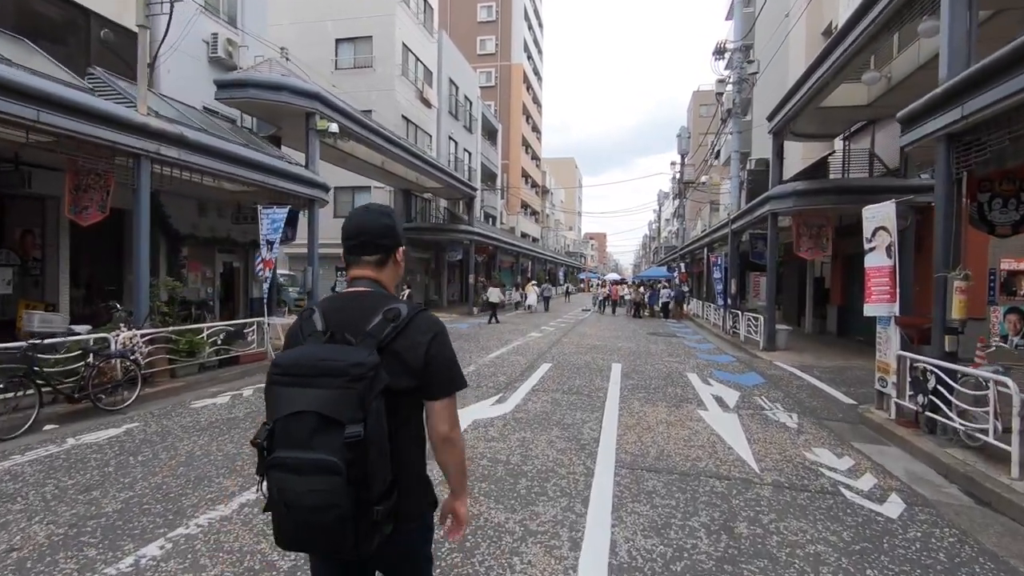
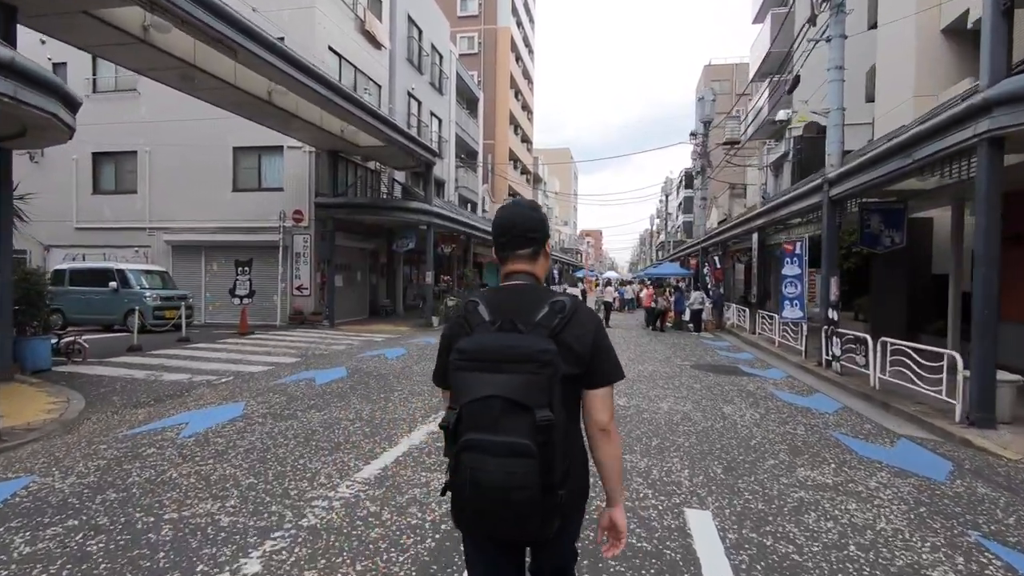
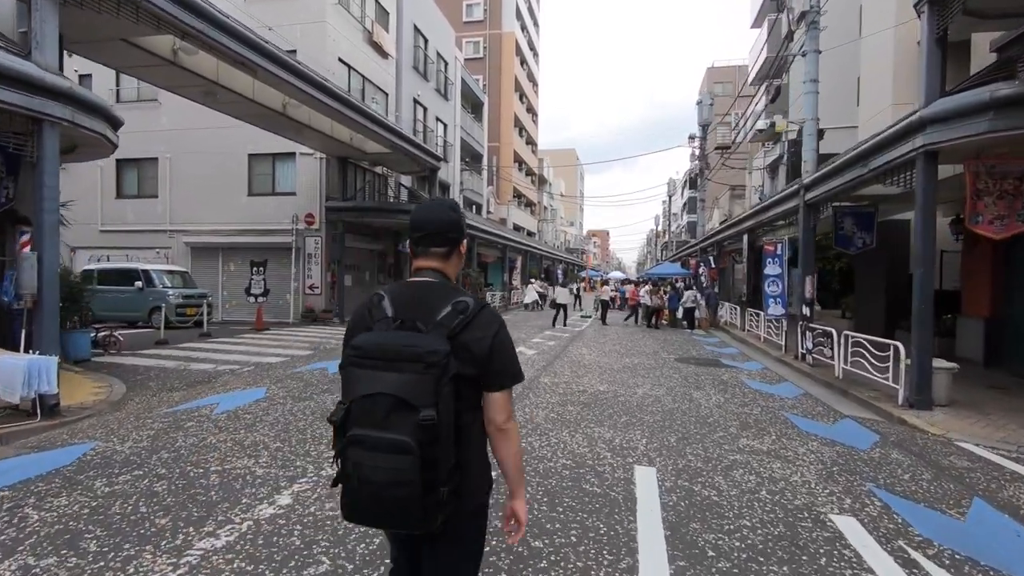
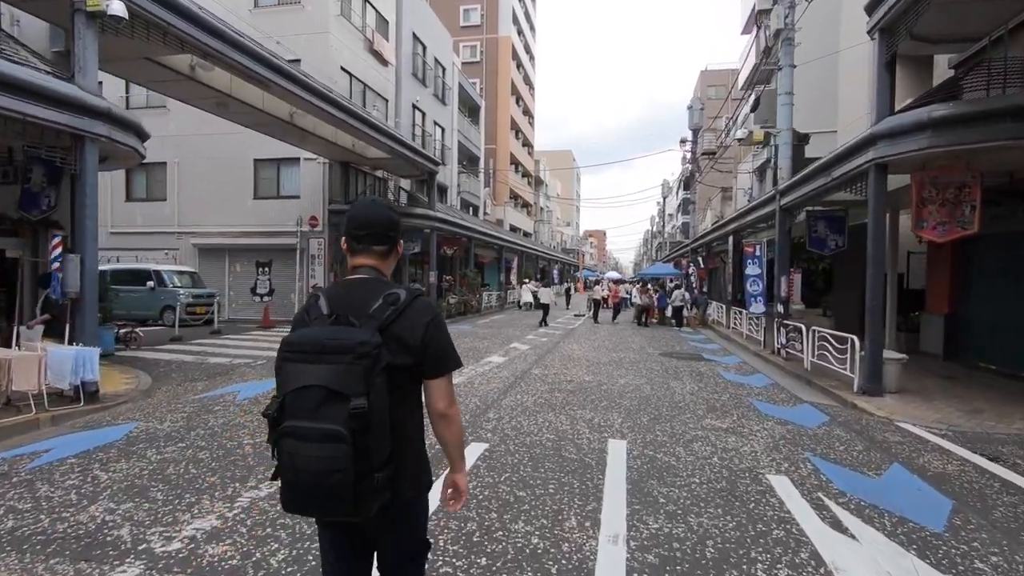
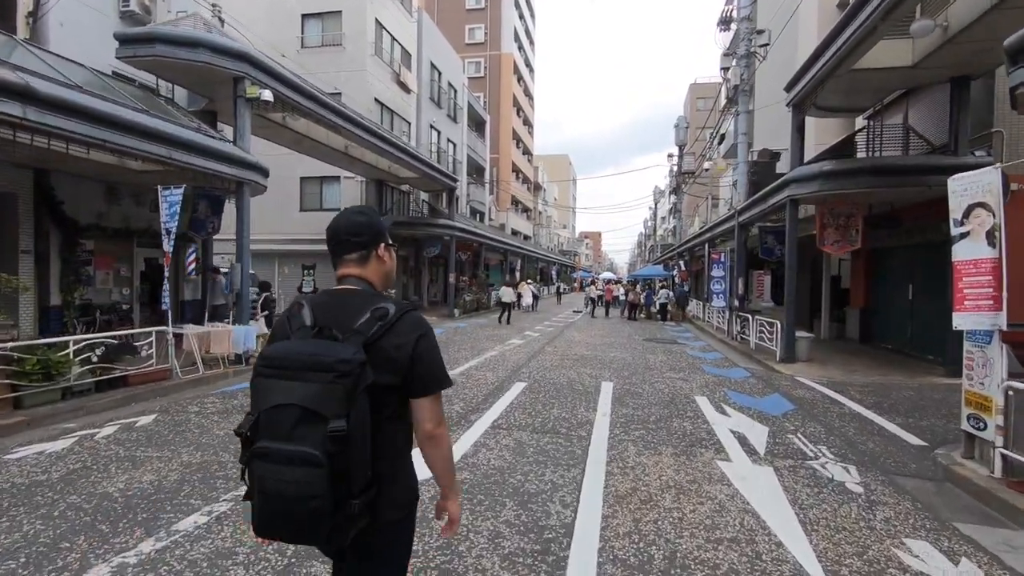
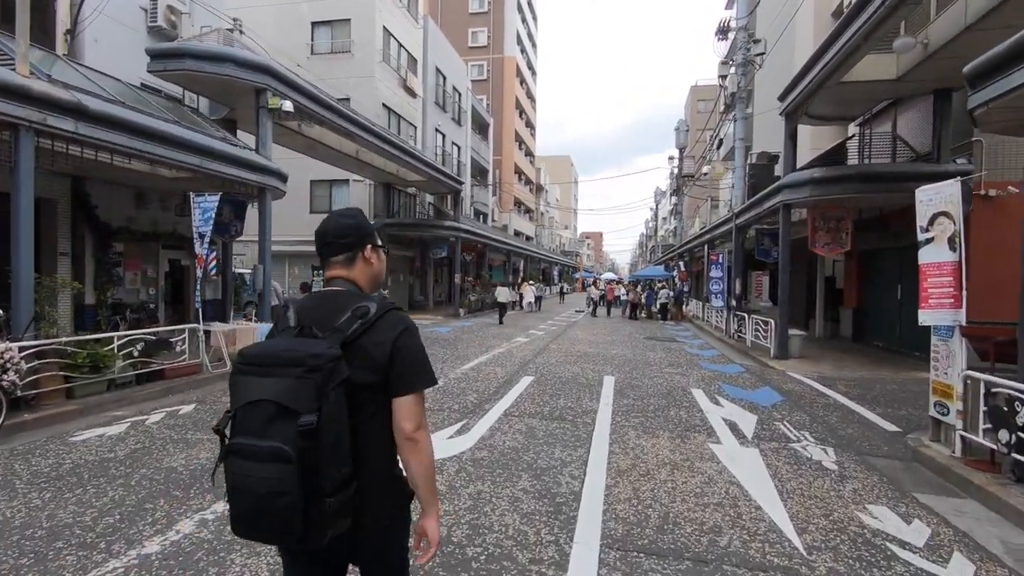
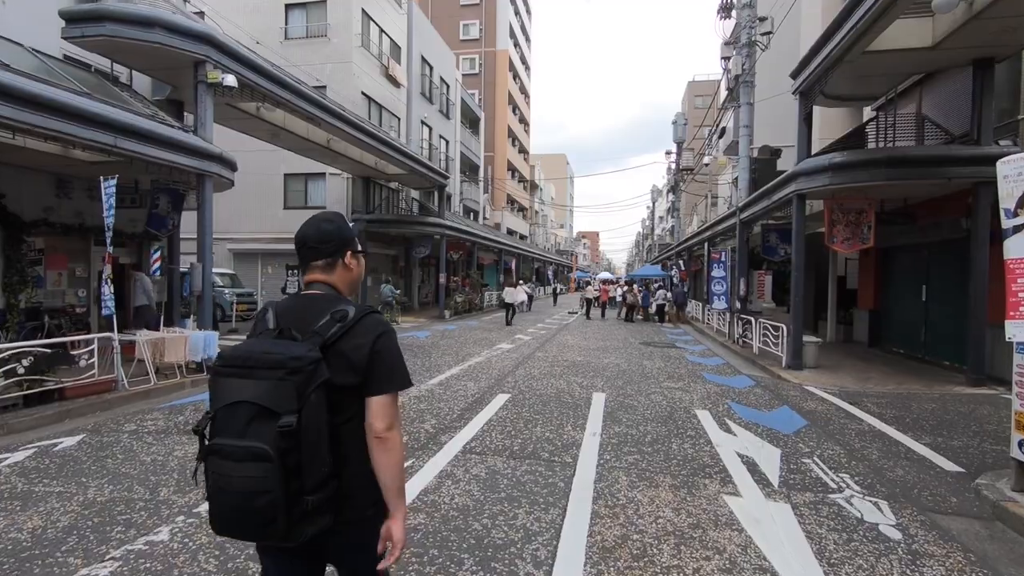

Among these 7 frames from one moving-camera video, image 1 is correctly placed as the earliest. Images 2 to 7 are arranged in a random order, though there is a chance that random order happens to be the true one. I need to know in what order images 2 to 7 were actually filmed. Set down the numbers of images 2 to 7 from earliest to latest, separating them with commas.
6, 5, 7, 4, 3, 2
